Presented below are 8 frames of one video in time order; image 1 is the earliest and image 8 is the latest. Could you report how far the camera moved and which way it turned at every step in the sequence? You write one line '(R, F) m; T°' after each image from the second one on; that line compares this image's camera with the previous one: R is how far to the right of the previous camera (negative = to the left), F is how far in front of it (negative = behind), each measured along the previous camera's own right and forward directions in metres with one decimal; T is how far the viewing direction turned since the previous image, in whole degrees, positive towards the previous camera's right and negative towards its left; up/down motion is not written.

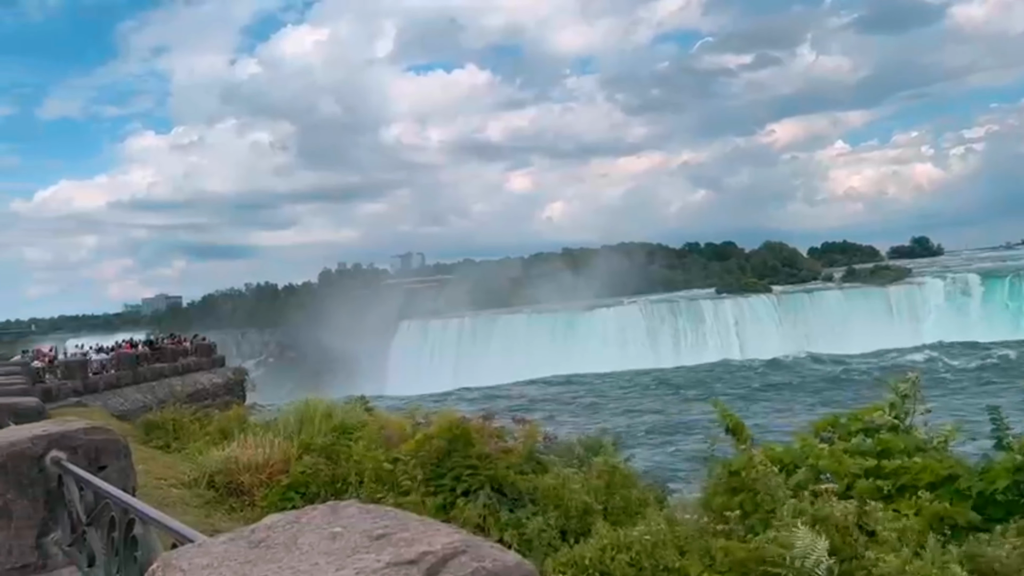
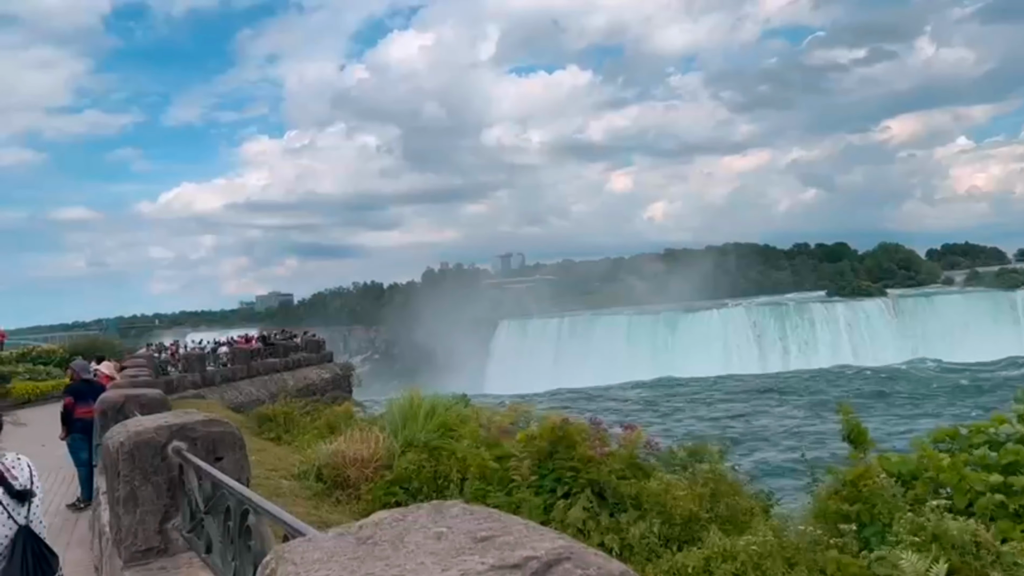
(0.0, 0.0) m; -7°
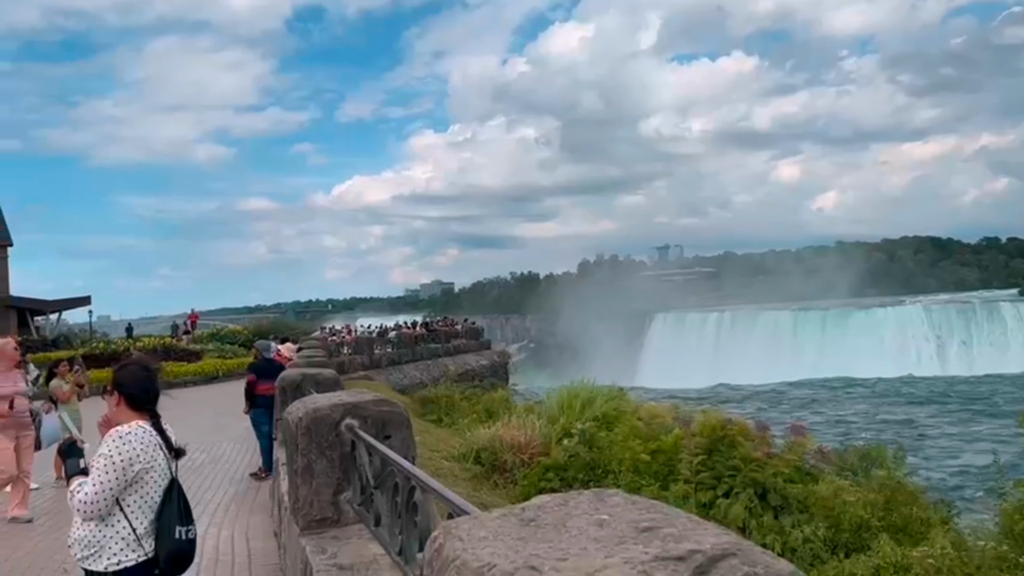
(0.0, 0.0) m; -11°
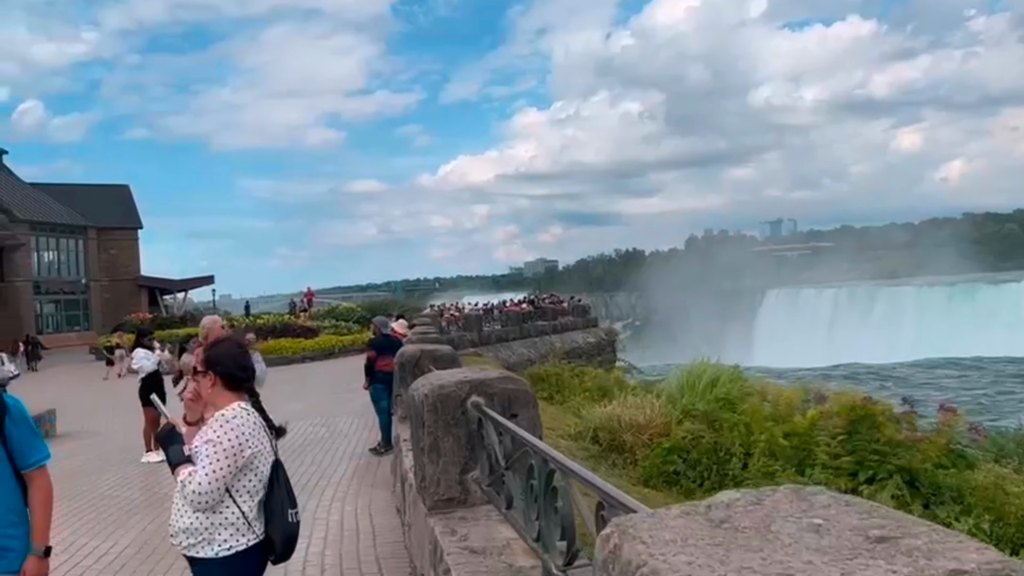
(-0.2, +0.2) m; -7°
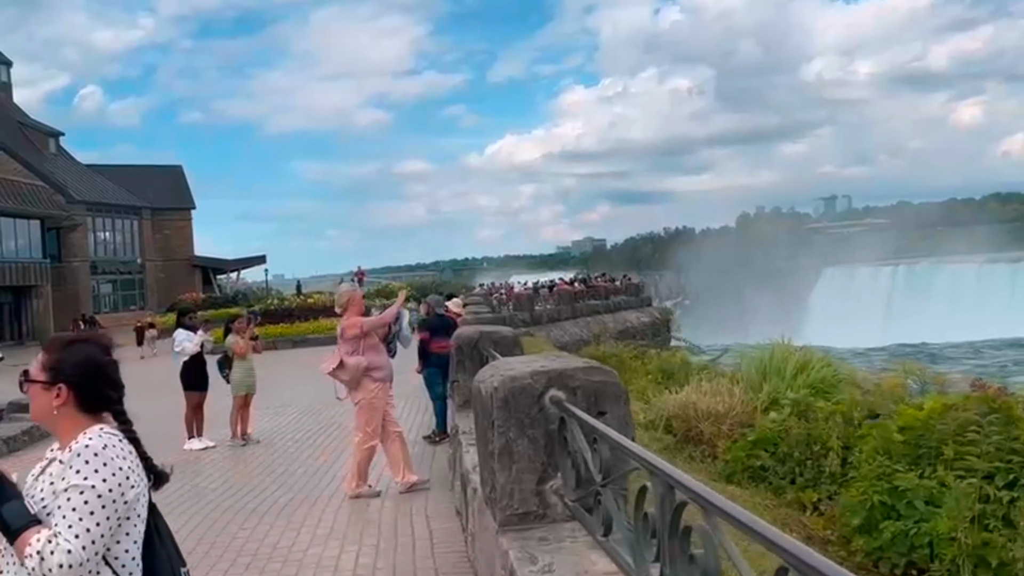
(-0.2, +0.9) m; -3°
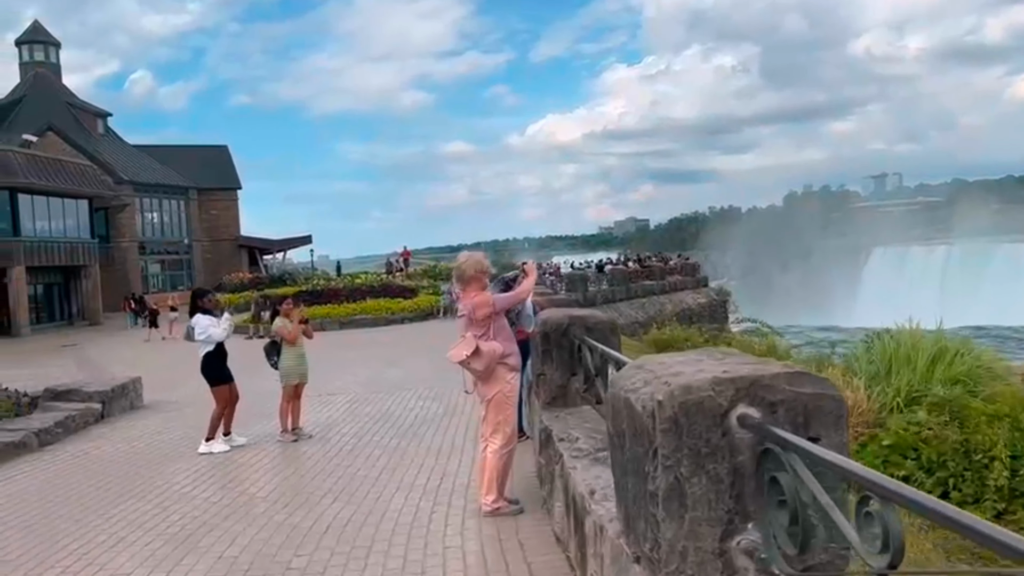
(-0.4, +1.2) m; -3°
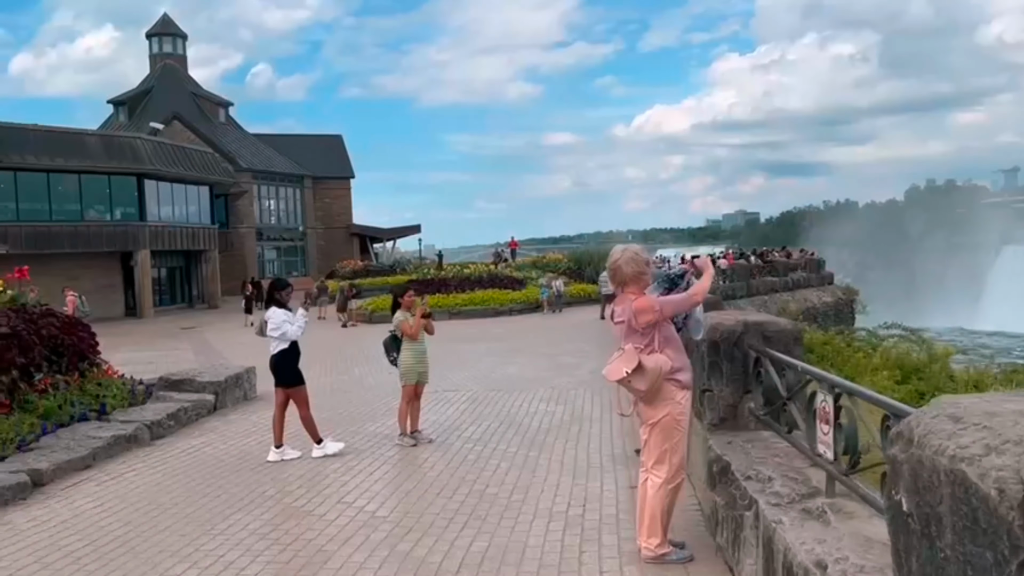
(-0.4, +1.0) m; -7°
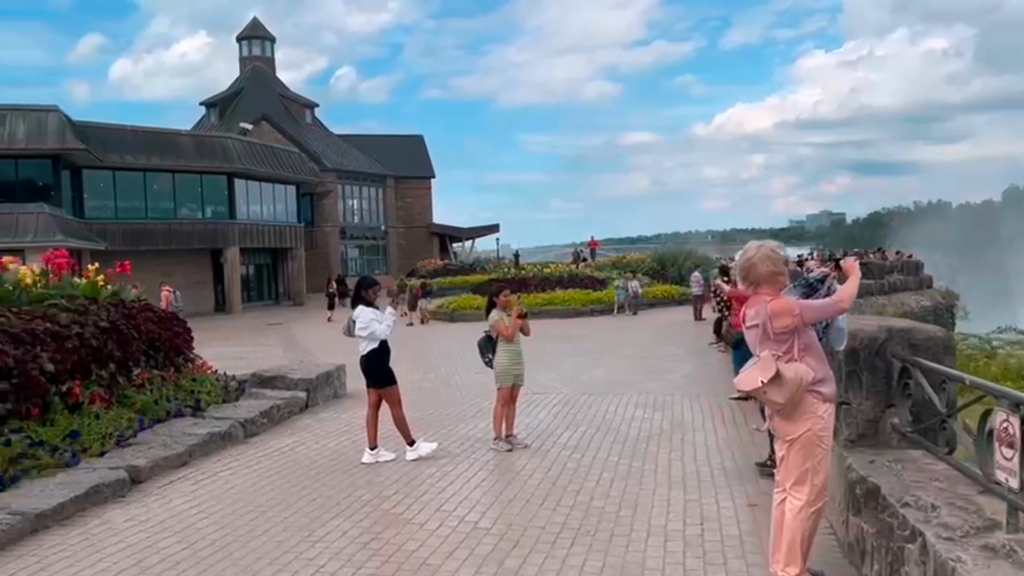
(-0.2, +0.4) m; -5°
